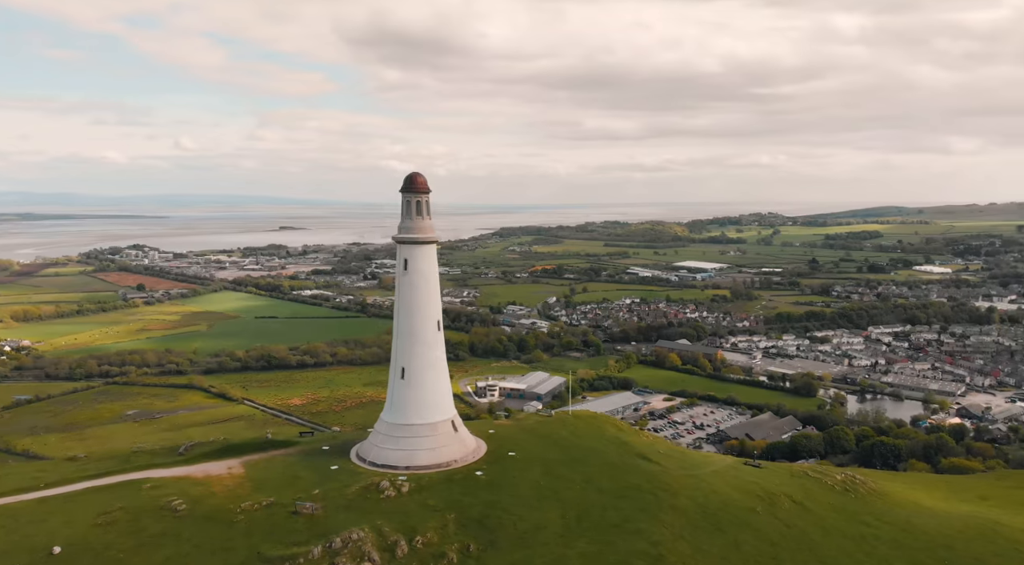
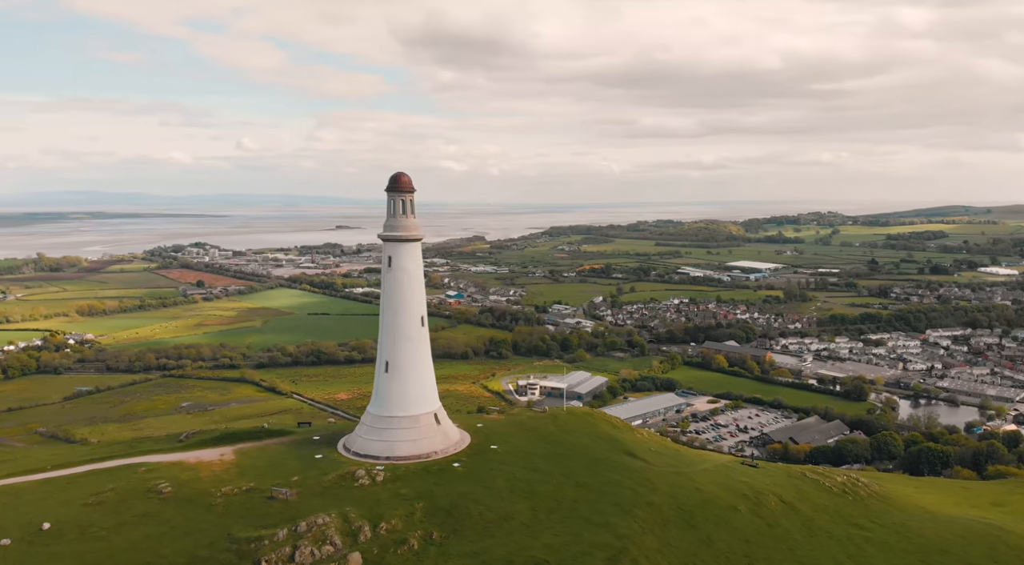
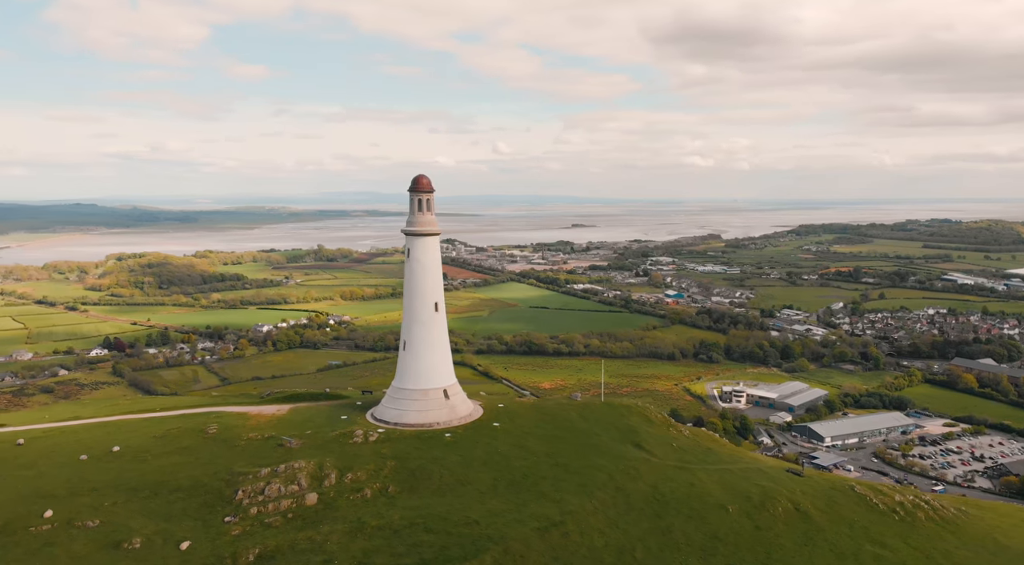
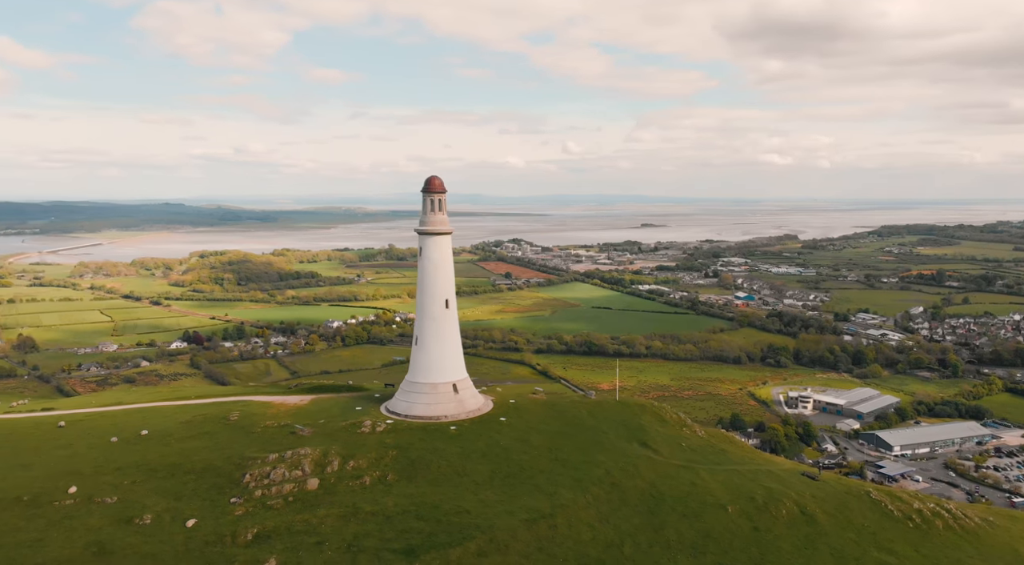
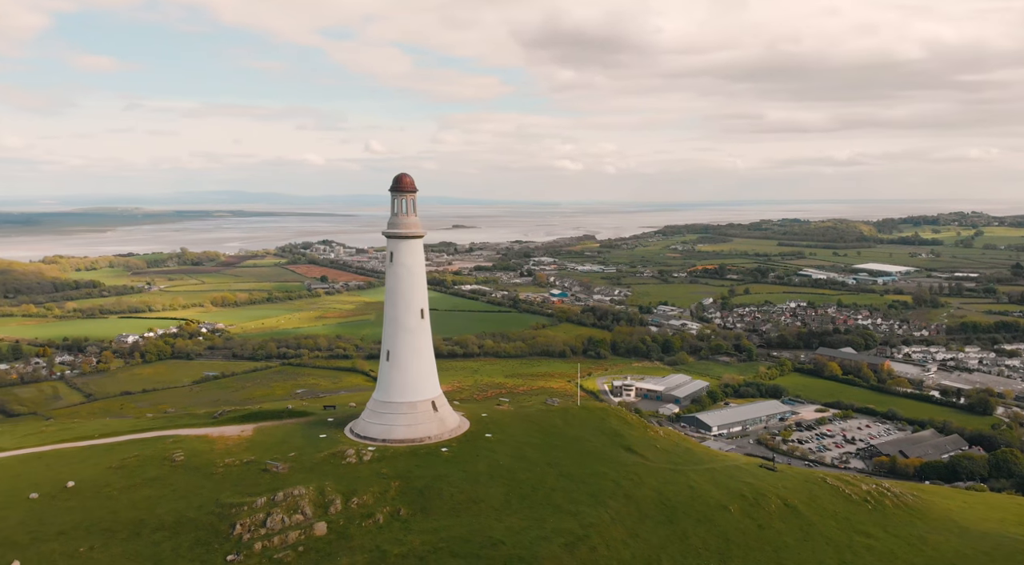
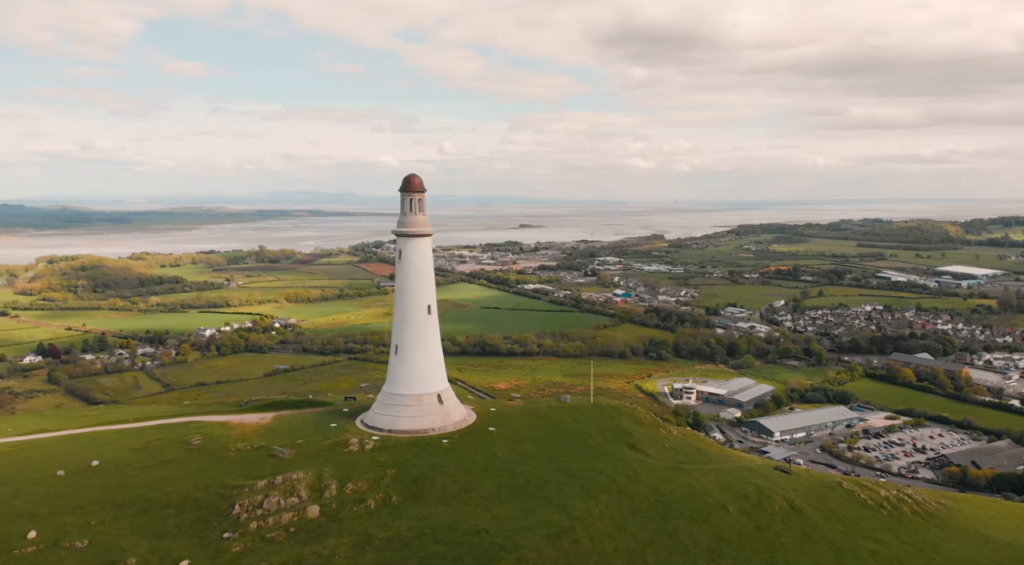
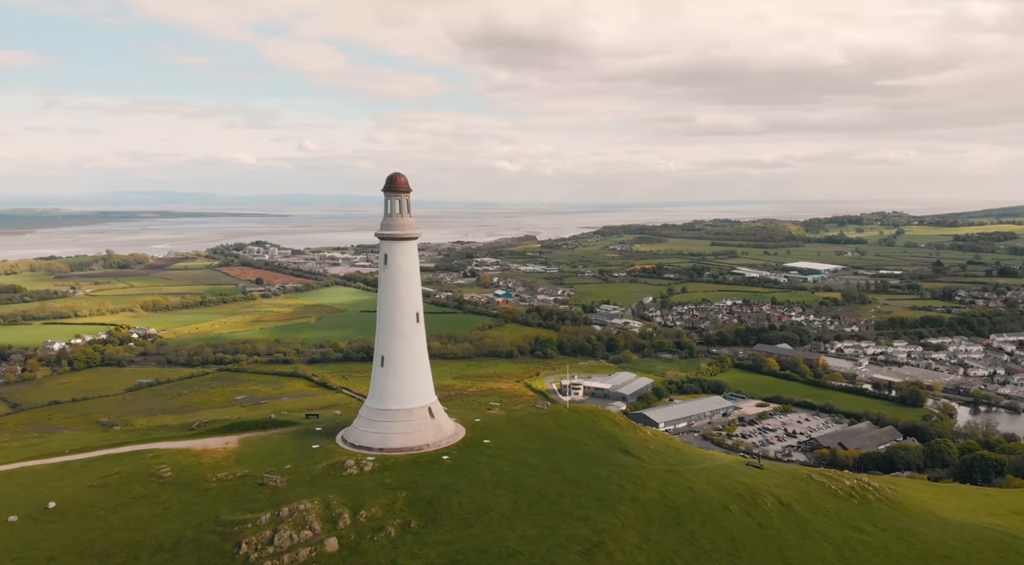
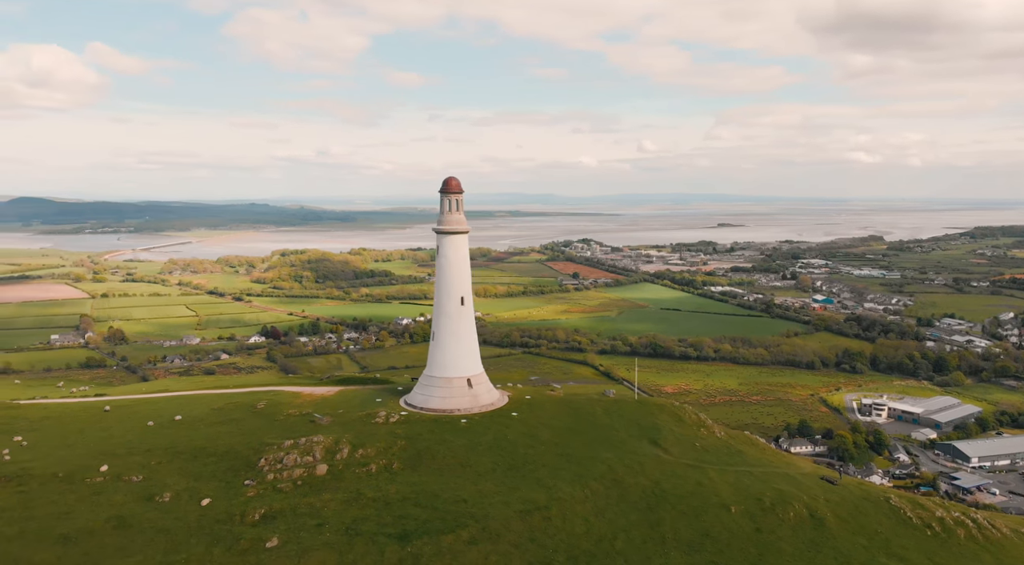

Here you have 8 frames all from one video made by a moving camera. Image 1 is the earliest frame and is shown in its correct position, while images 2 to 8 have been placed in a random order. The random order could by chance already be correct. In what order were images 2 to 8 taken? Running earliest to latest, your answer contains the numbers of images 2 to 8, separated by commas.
2, 7, 5, 6, 3, 4, 8
